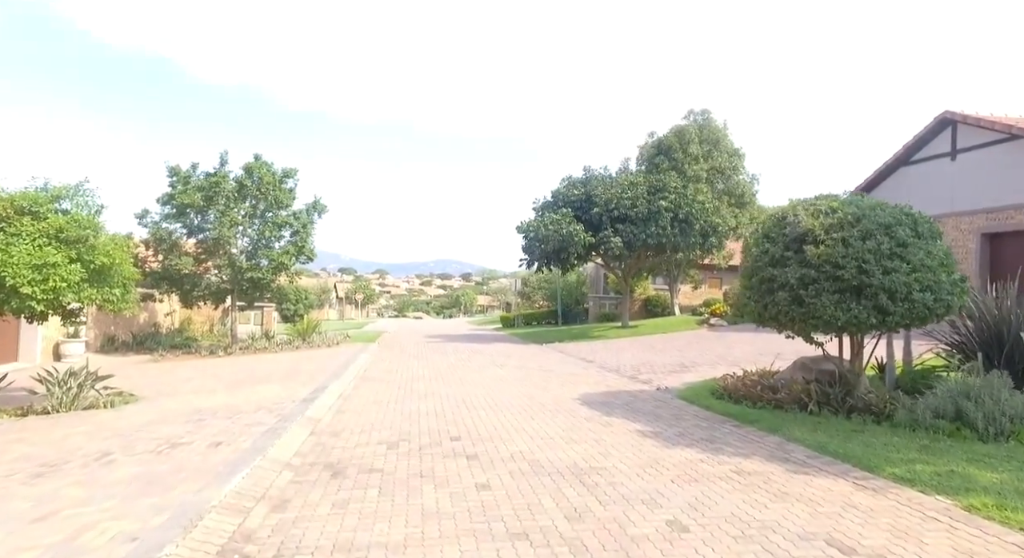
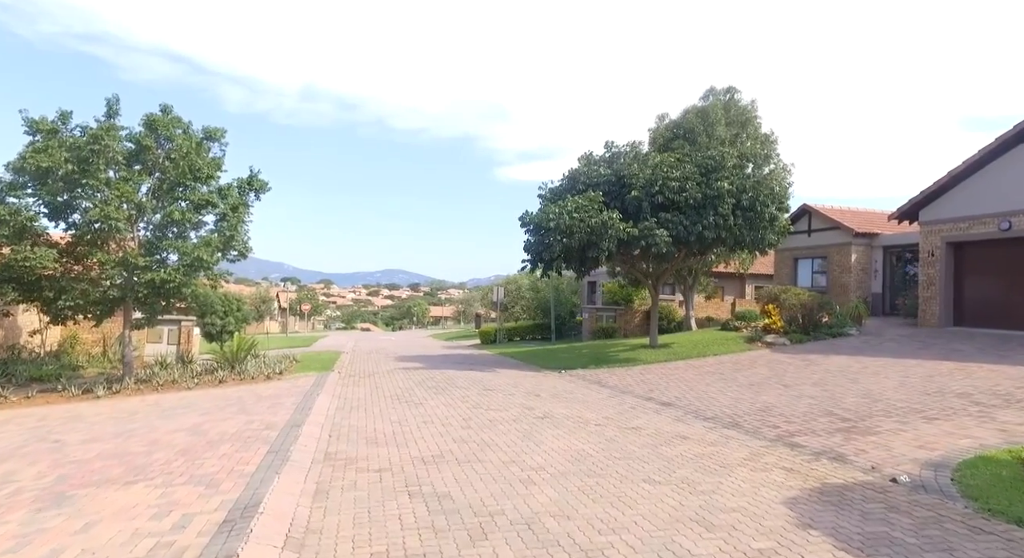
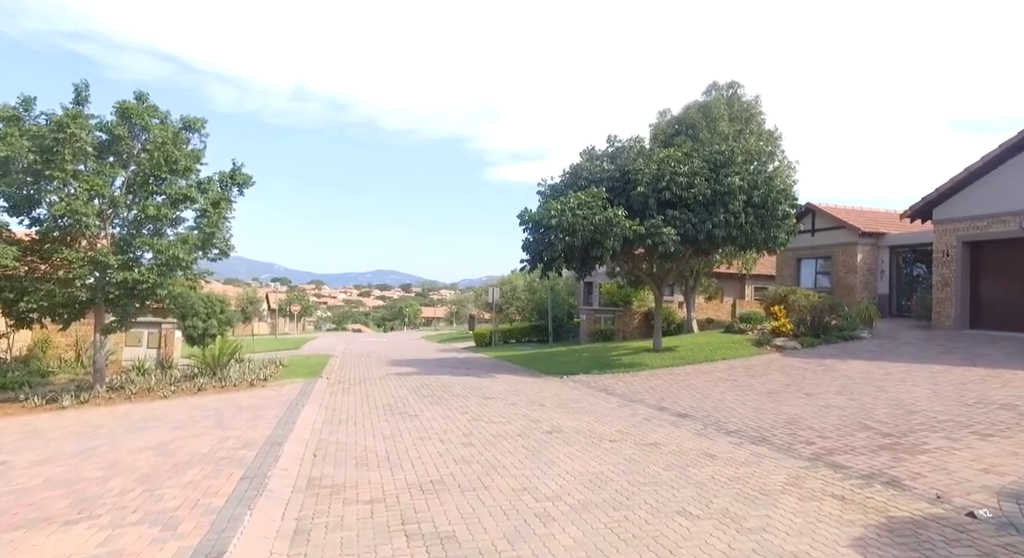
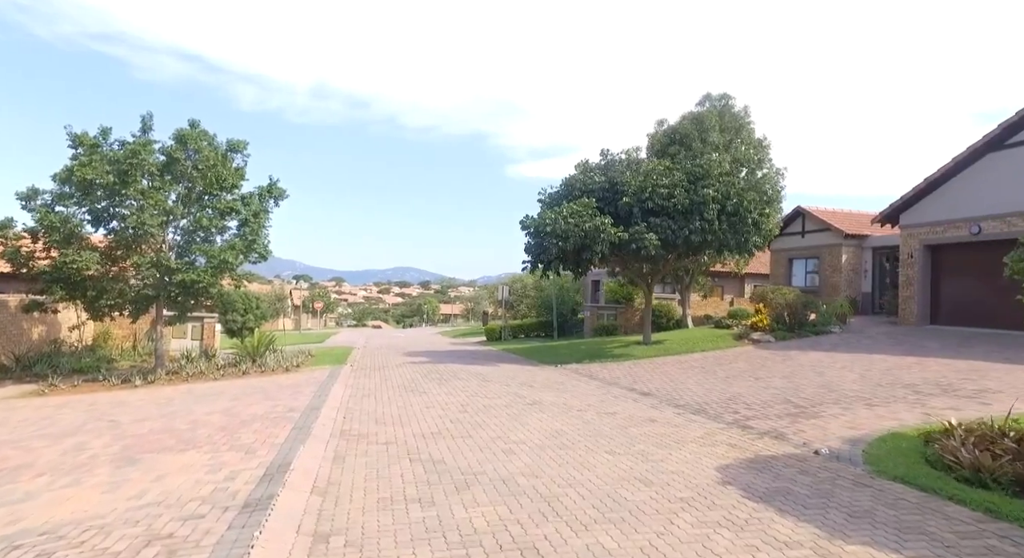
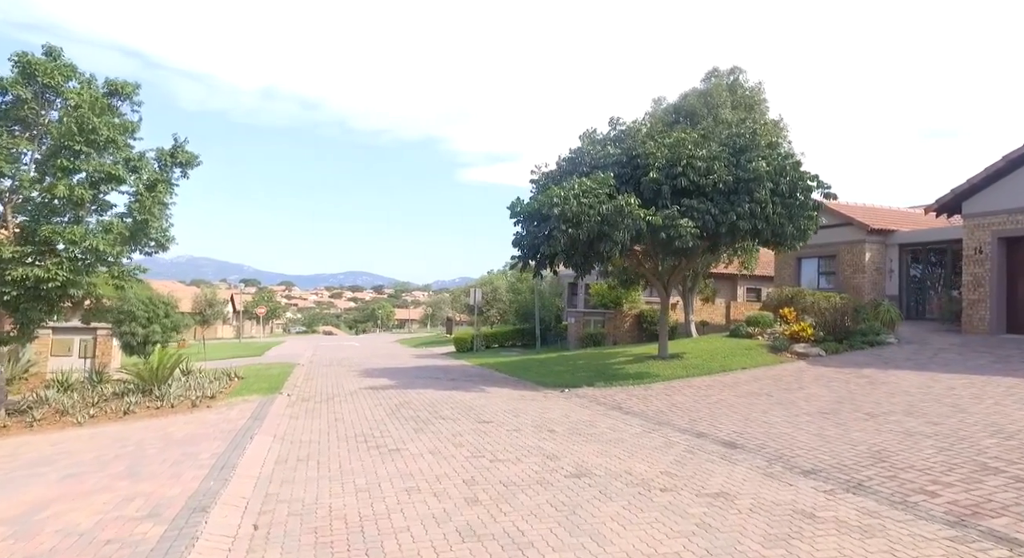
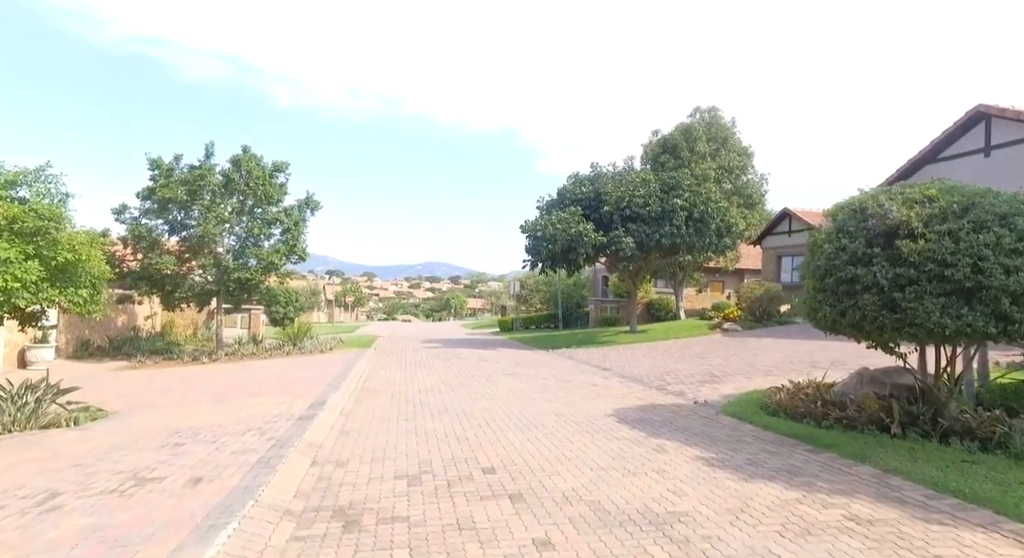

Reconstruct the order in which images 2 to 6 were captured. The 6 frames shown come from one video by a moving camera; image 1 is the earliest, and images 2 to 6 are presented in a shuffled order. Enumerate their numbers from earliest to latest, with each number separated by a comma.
6, 4, 2, 3, 5
